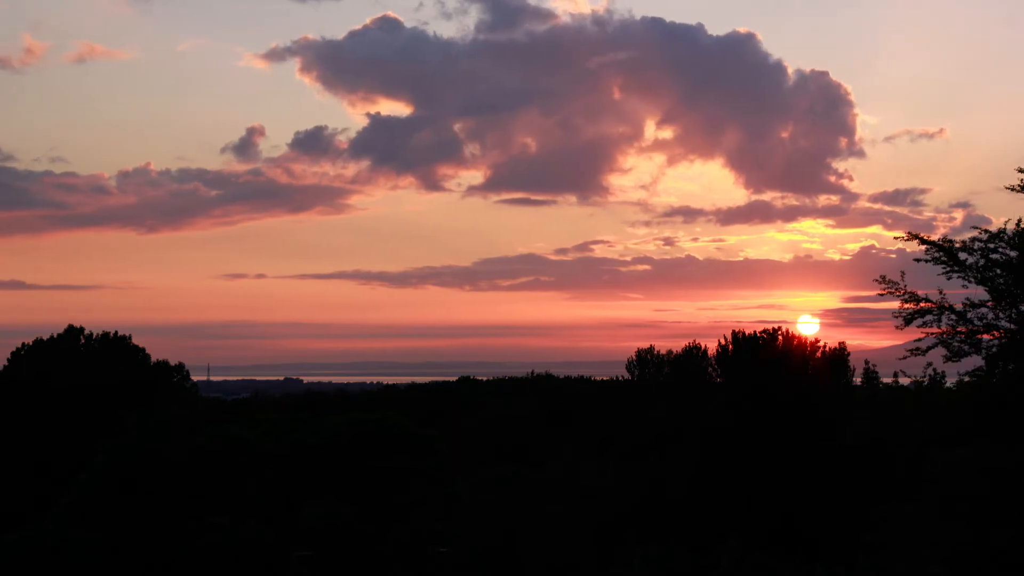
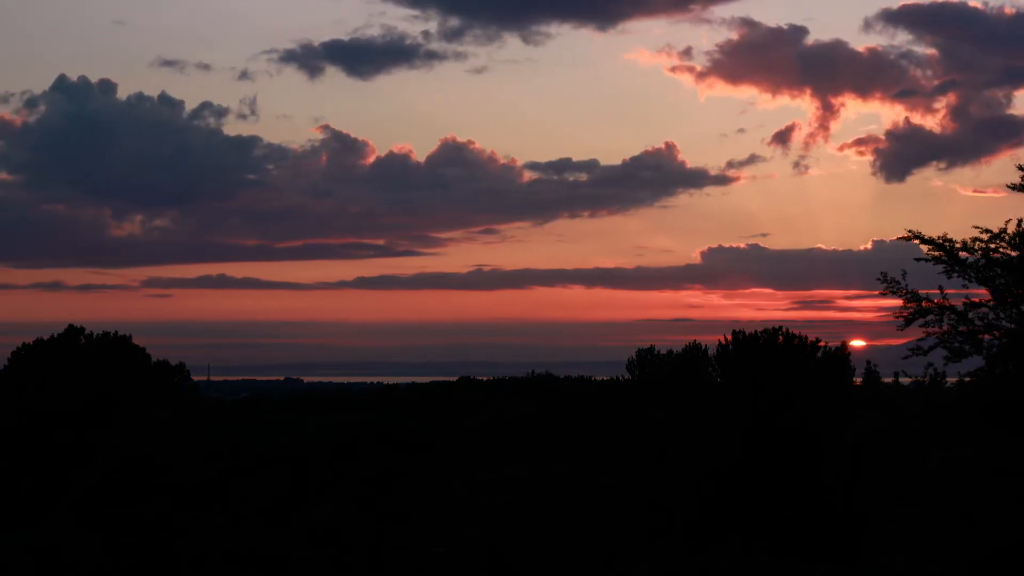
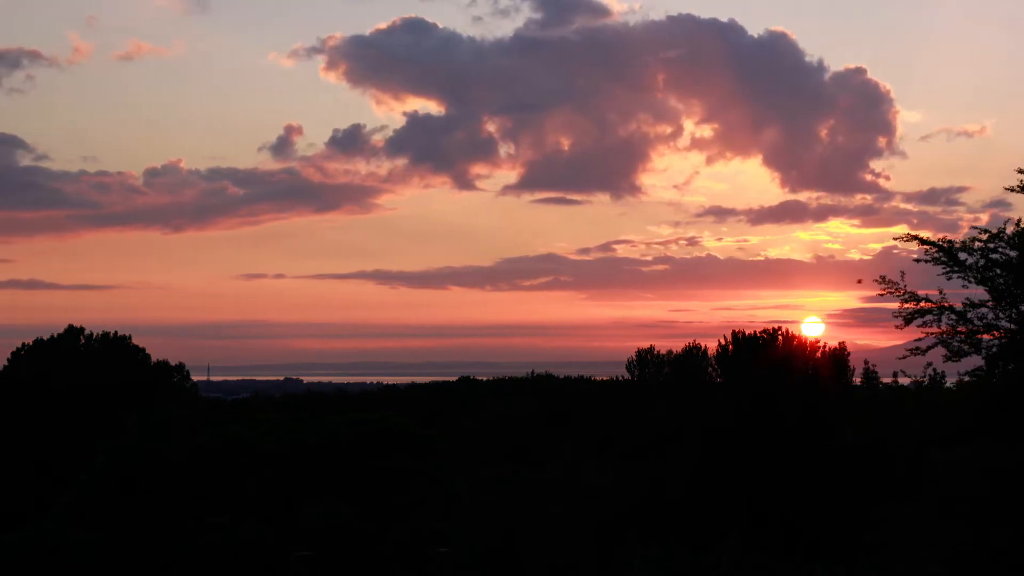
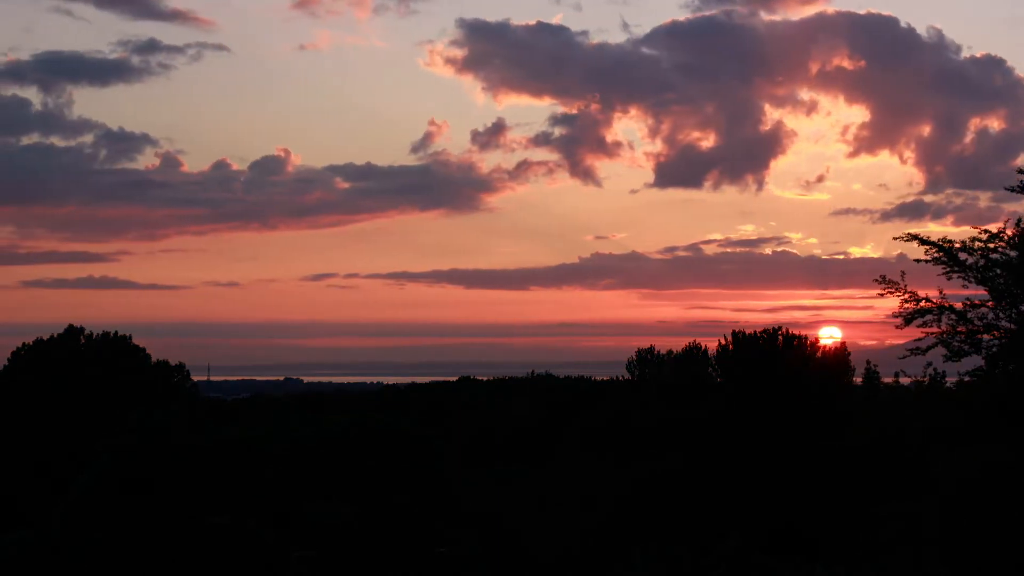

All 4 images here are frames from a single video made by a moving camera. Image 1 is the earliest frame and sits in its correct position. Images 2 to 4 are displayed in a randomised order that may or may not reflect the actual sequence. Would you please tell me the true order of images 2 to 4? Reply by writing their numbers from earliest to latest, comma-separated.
3, 4, 2
